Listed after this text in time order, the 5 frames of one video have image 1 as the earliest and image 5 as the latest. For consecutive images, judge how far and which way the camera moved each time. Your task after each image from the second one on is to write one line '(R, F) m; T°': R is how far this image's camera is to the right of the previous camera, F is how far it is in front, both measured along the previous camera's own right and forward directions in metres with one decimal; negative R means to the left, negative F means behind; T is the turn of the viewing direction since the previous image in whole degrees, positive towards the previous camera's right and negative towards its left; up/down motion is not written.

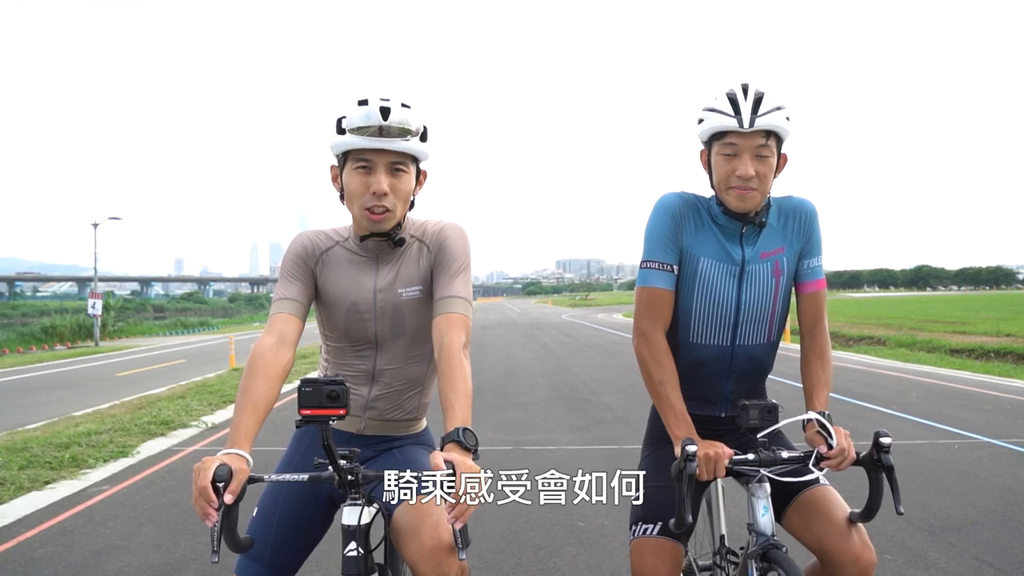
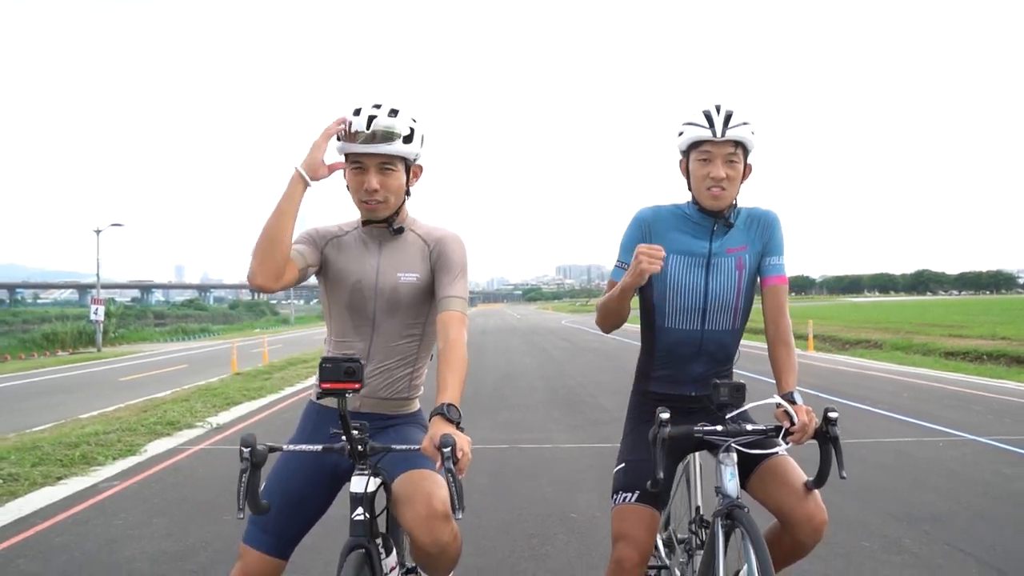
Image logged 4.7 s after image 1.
(0.0, -0.2) m; 0°
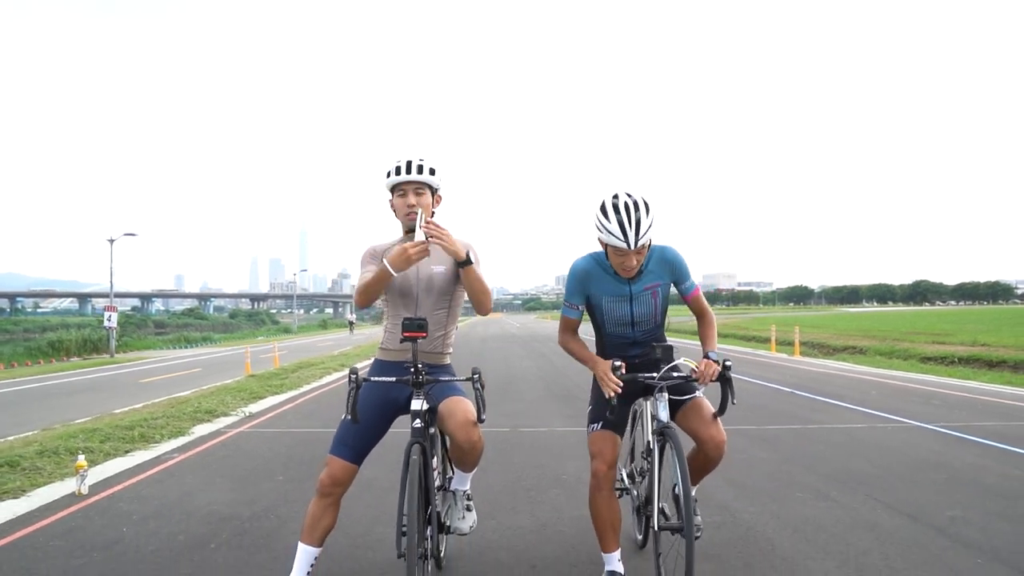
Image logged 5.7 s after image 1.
(0.0, -1.1) m; 0°
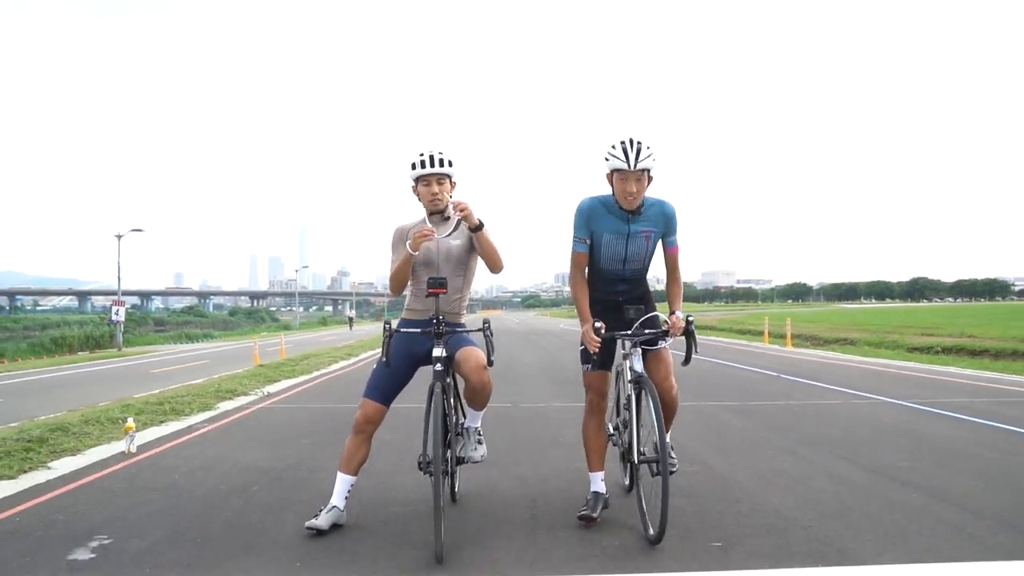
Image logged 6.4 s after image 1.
(0.0, -0.7) m; 0°
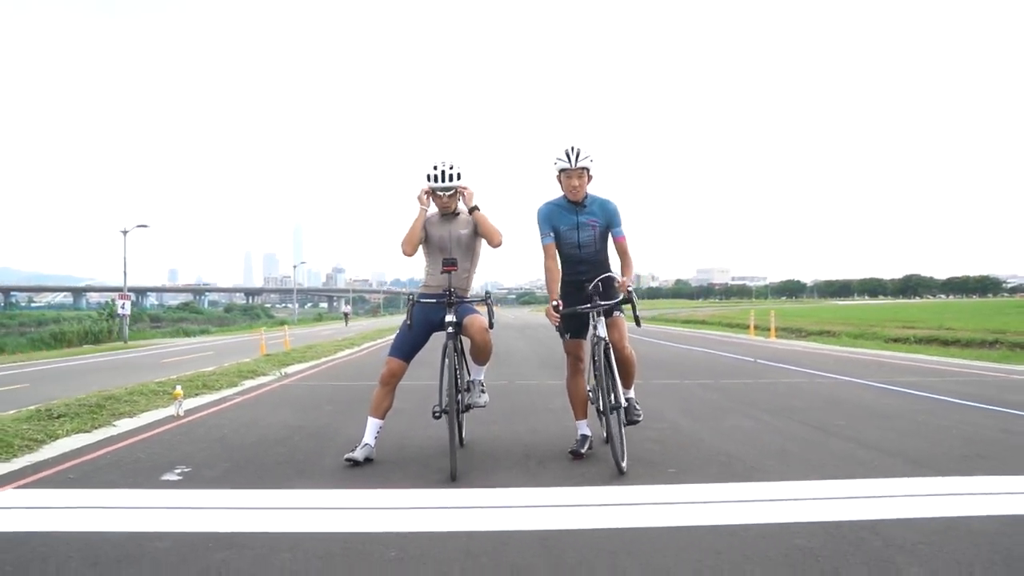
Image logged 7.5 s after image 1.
(0.0, -1.0) m; 0°
